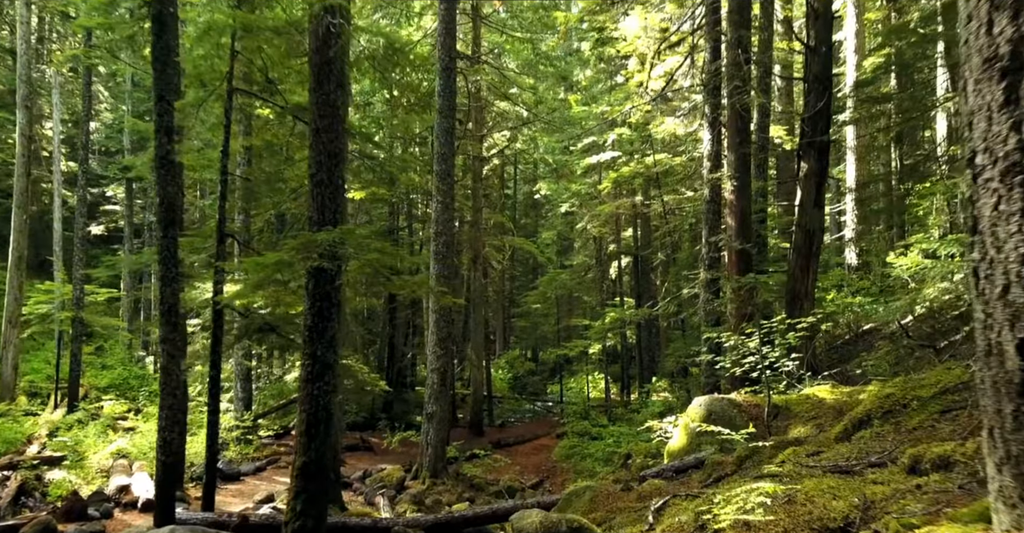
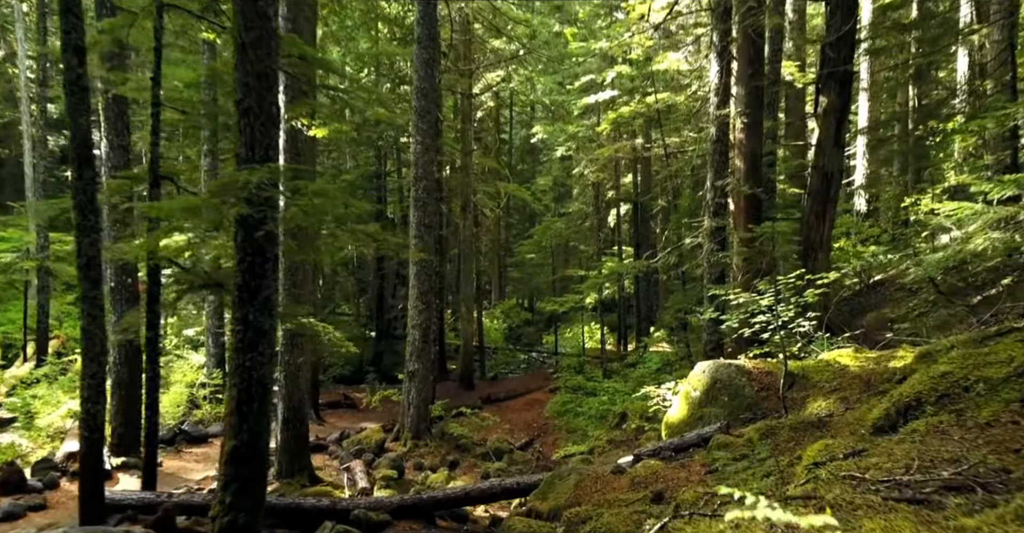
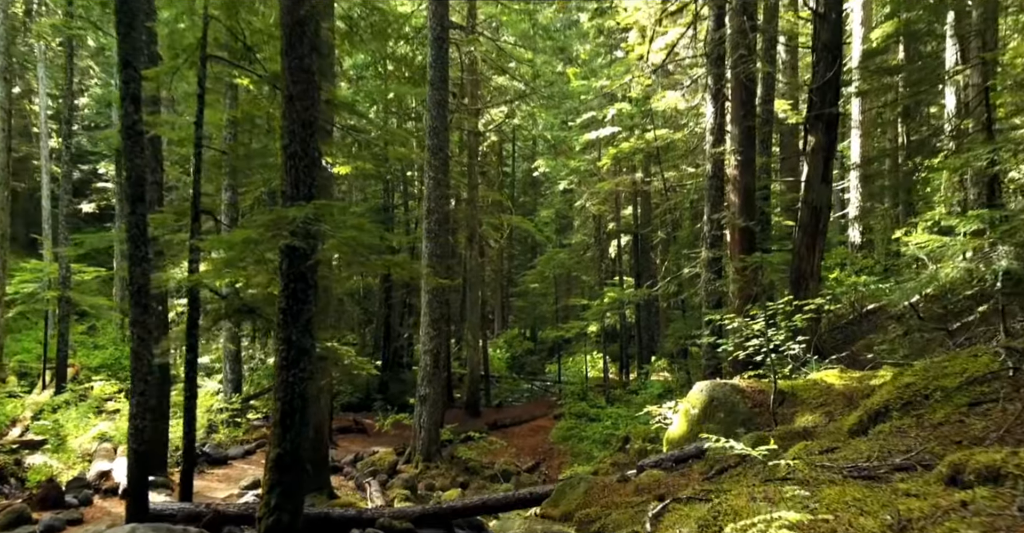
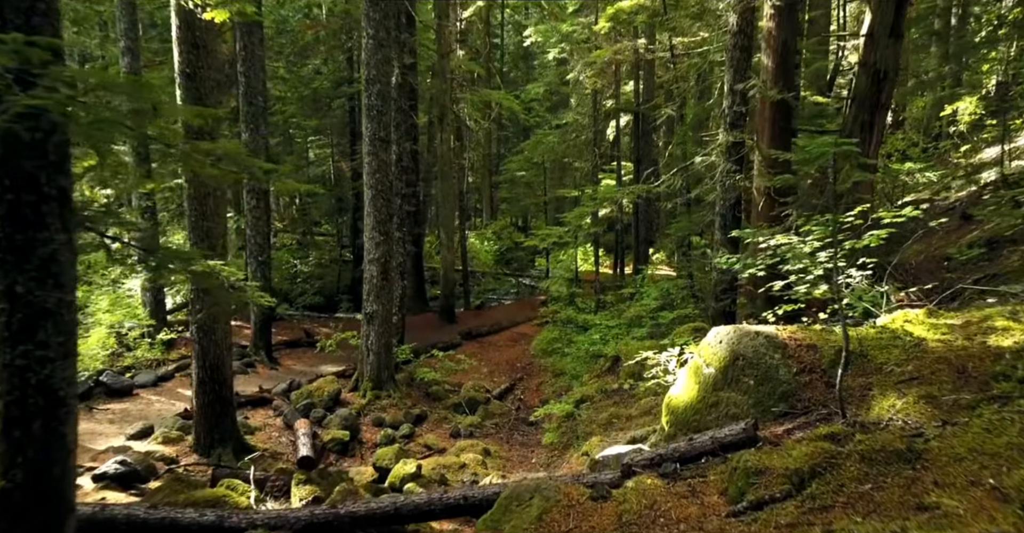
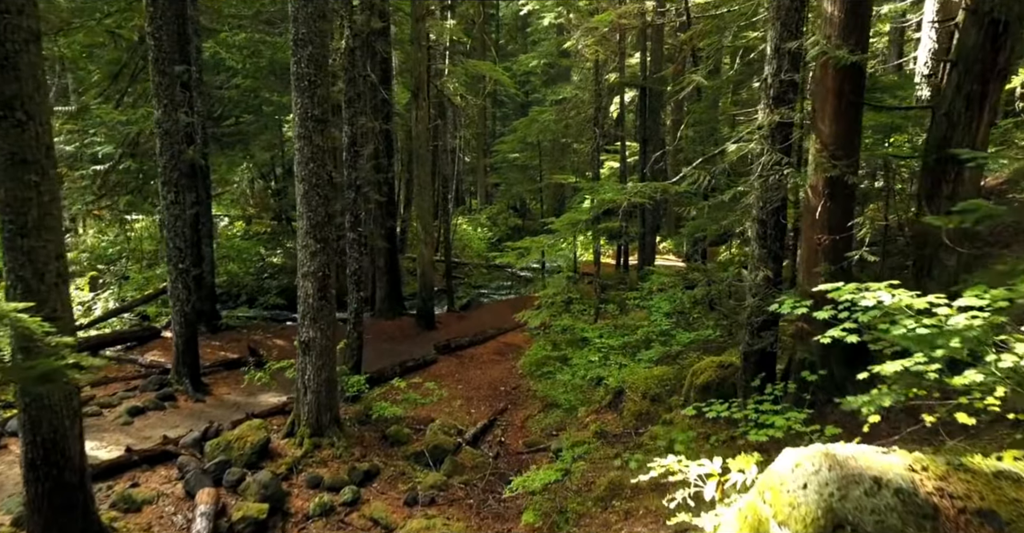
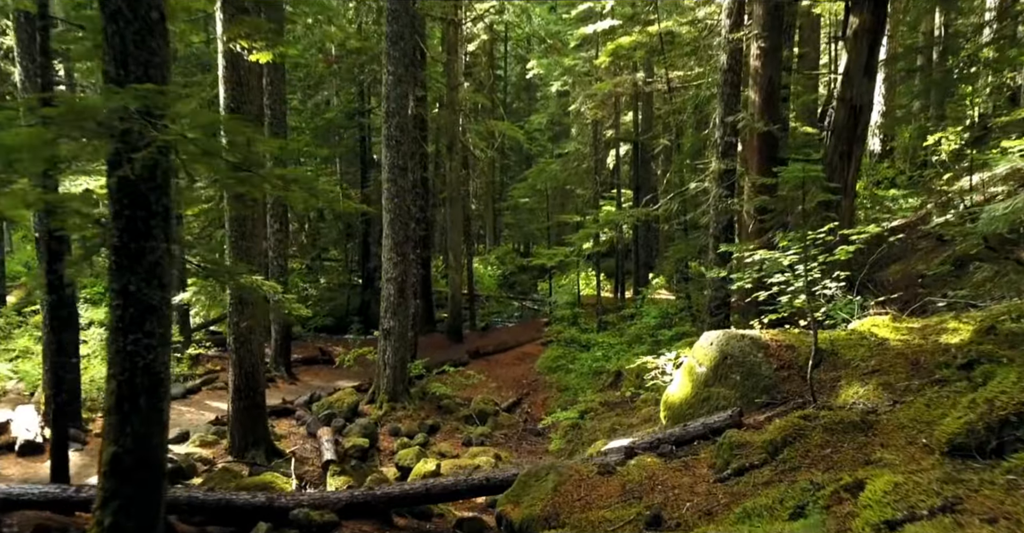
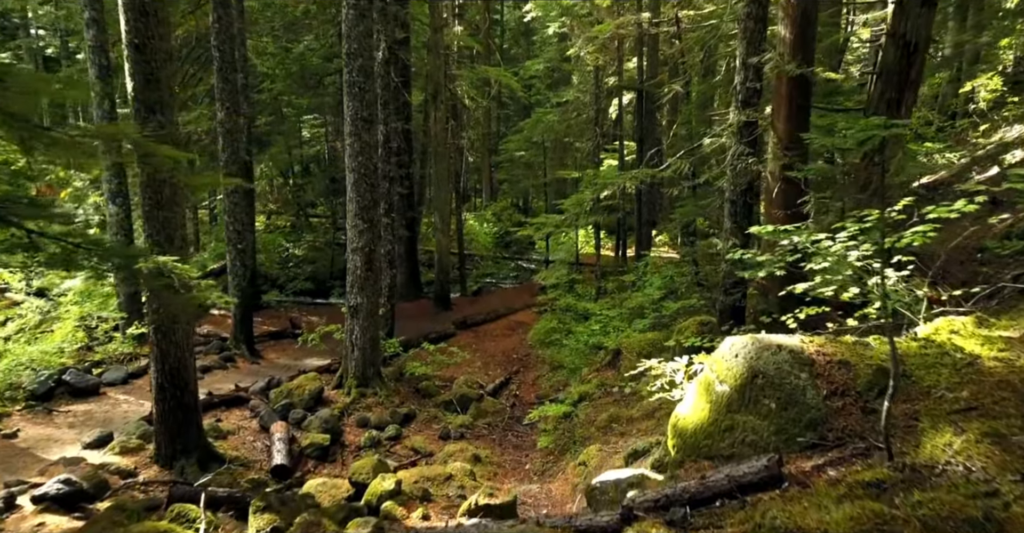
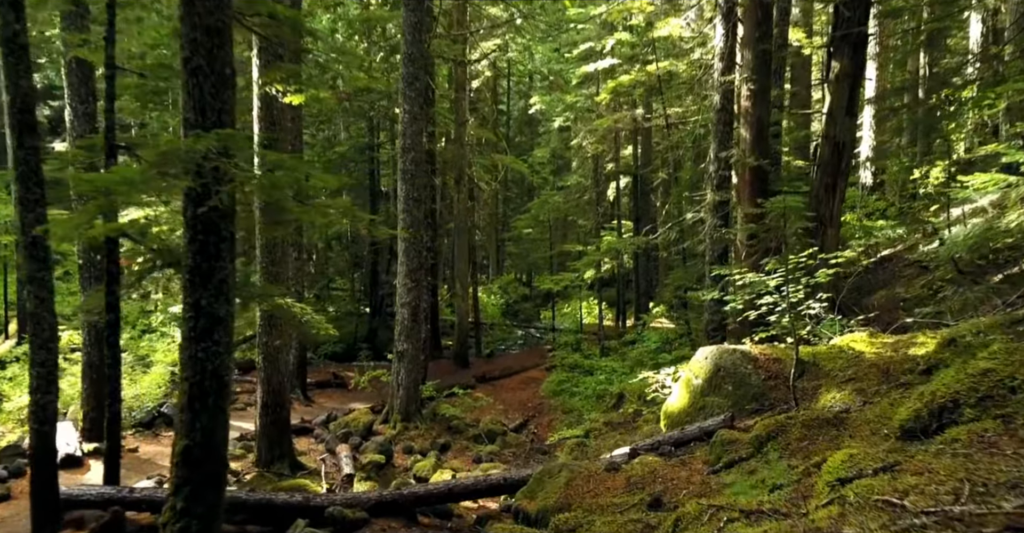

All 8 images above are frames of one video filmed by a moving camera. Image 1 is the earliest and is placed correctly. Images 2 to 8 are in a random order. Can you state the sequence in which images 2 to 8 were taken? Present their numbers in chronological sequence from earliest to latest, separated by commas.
3, 2, 8, 6, 4, 7, 5
